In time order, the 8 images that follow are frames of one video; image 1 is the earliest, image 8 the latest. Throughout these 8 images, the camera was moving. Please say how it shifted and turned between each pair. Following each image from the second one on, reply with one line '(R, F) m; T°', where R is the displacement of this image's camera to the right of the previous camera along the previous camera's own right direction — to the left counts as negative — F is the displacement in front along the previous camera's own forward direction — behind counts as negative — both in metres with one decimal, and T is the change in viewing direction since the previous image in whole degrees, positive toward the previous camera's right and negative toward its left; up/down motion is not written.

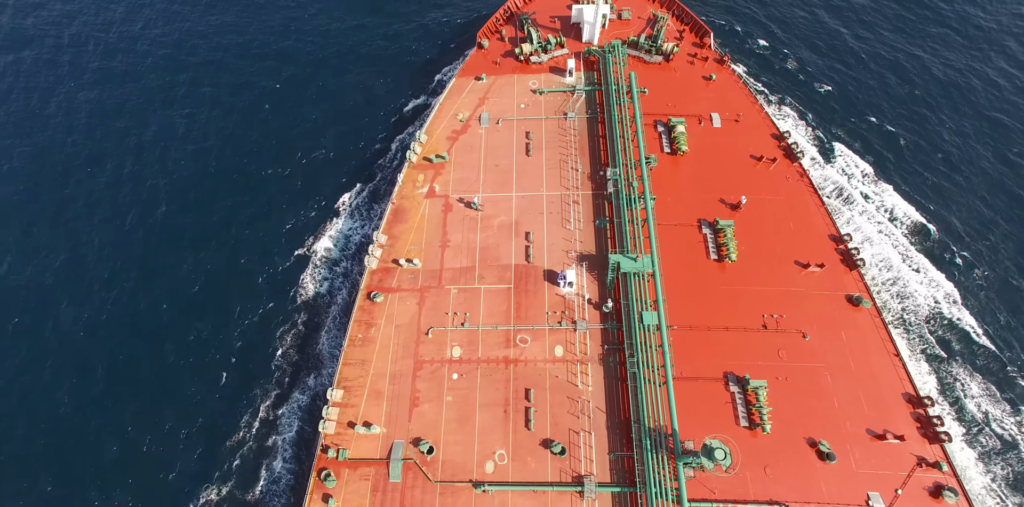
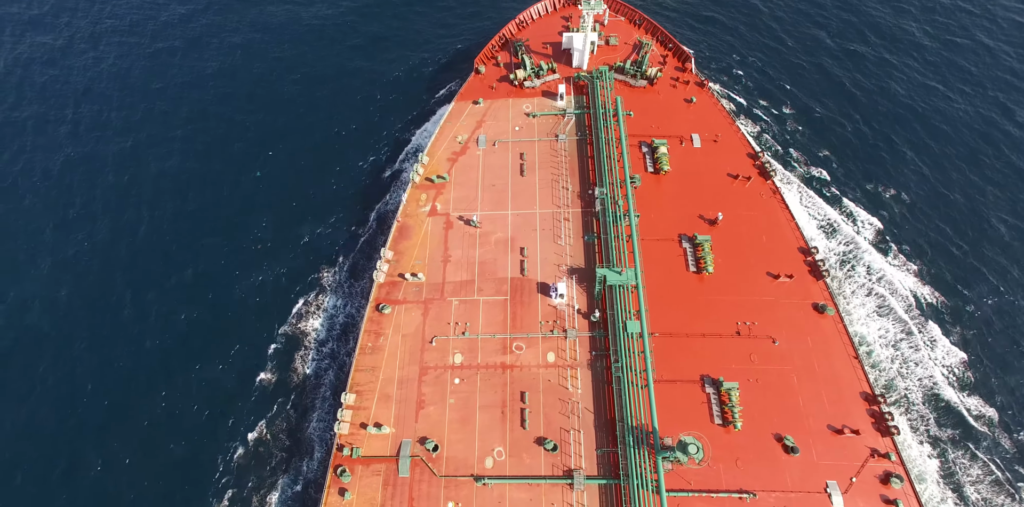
(+0.5, -7.5) m; 0°
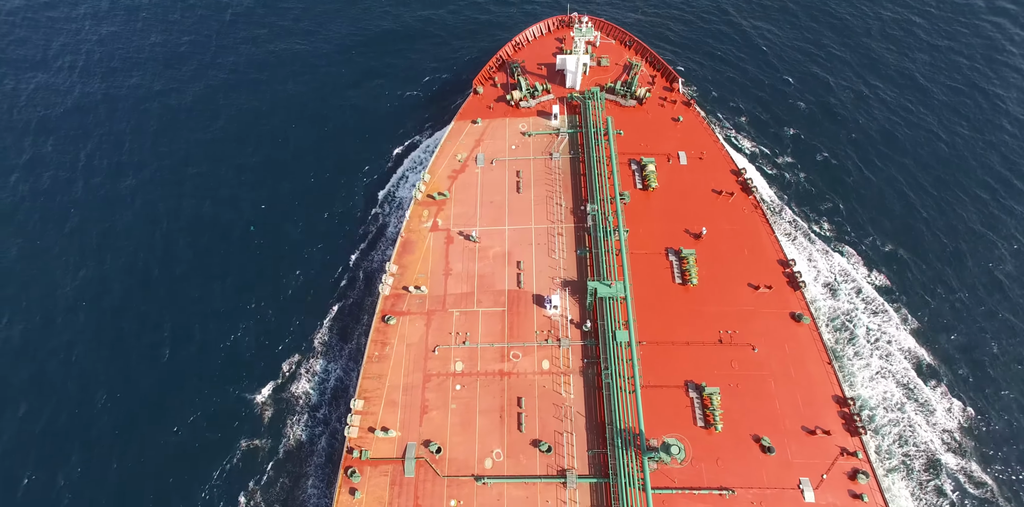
(+0.4, -6.0) m; 0°
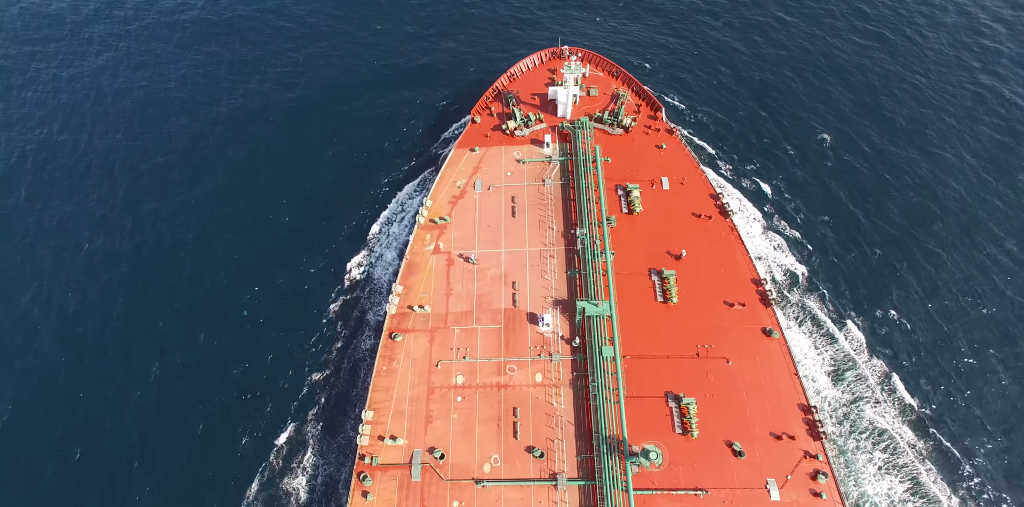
(+0.8, -8.8) m; 0°
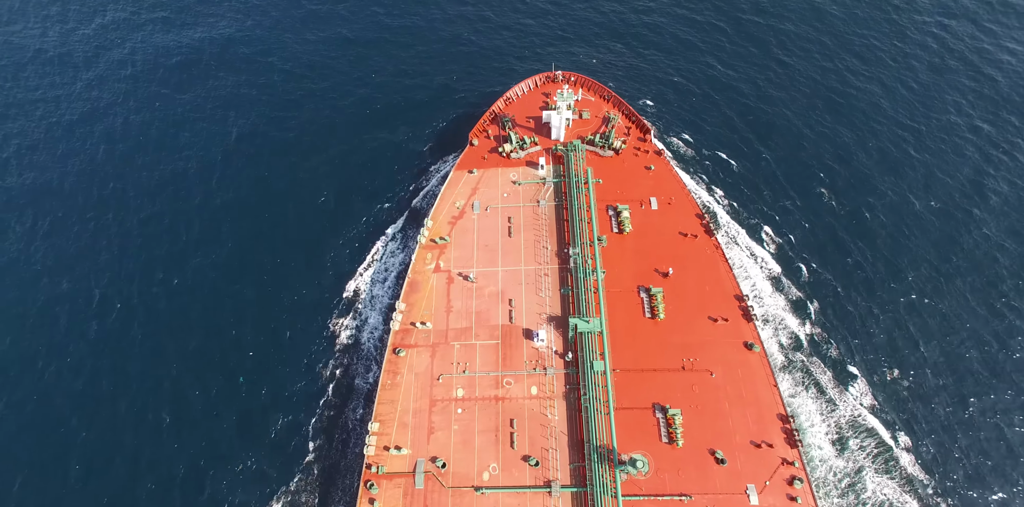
(+0.6, -6.3) m; 0°
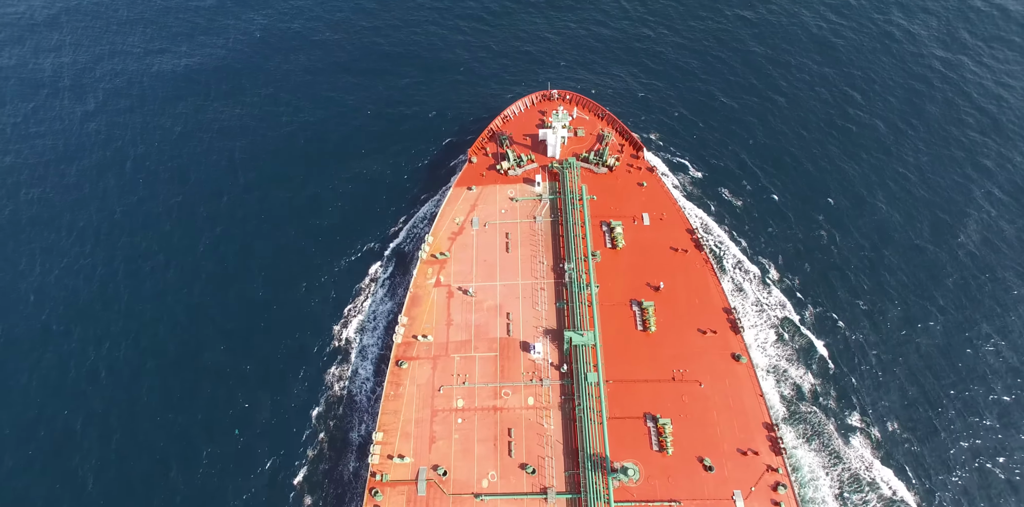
(+0.6, -4.8) m; 0°
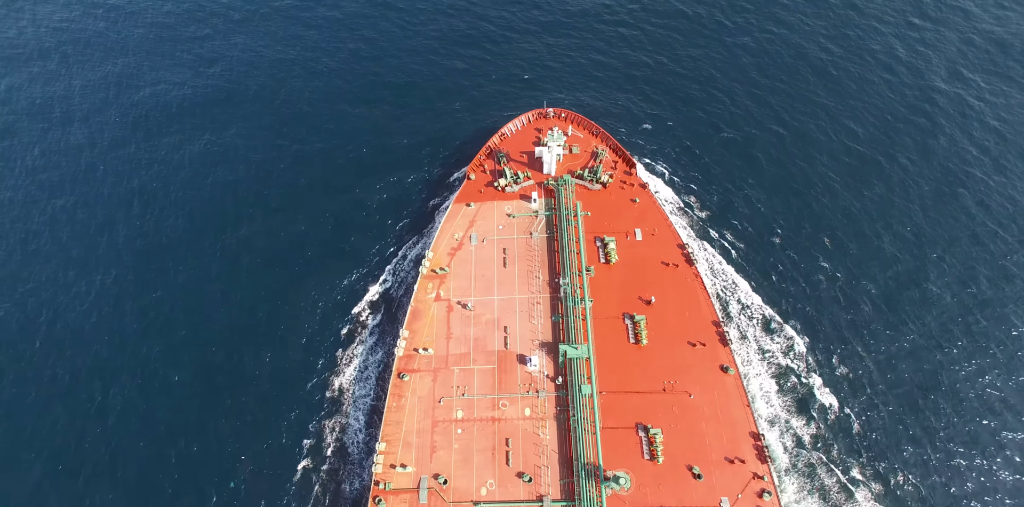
(+0.4, -4.7) m; 0°
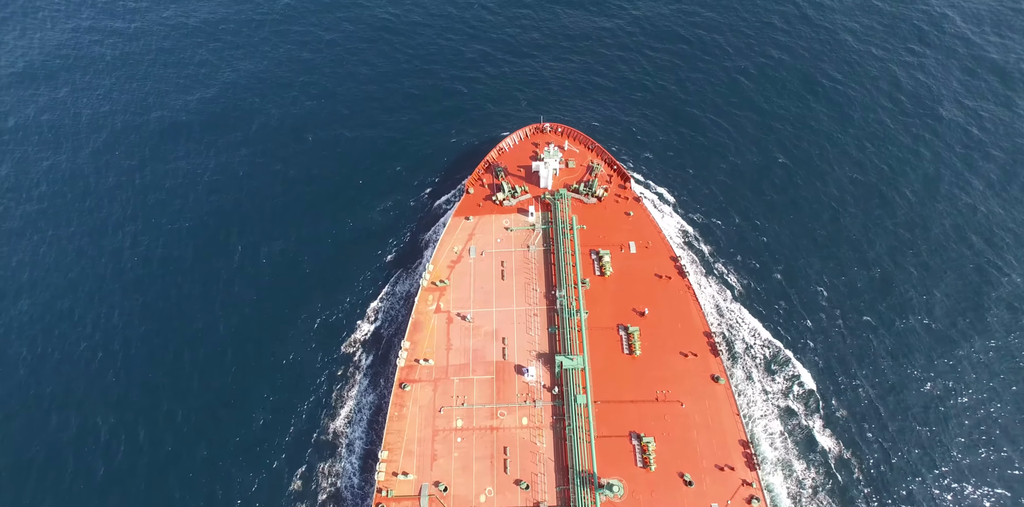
(+0.6, -4.0) m; 0°
